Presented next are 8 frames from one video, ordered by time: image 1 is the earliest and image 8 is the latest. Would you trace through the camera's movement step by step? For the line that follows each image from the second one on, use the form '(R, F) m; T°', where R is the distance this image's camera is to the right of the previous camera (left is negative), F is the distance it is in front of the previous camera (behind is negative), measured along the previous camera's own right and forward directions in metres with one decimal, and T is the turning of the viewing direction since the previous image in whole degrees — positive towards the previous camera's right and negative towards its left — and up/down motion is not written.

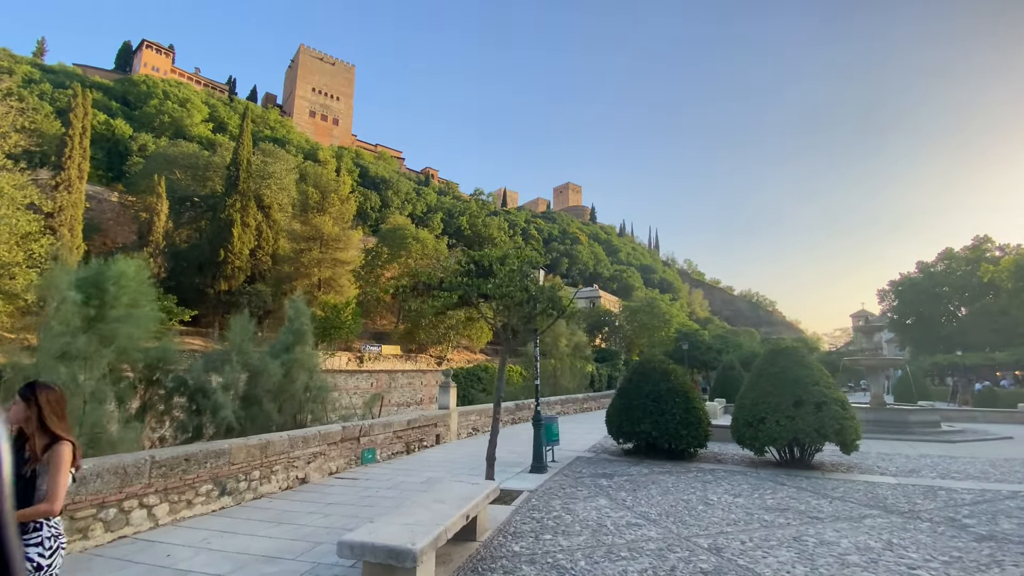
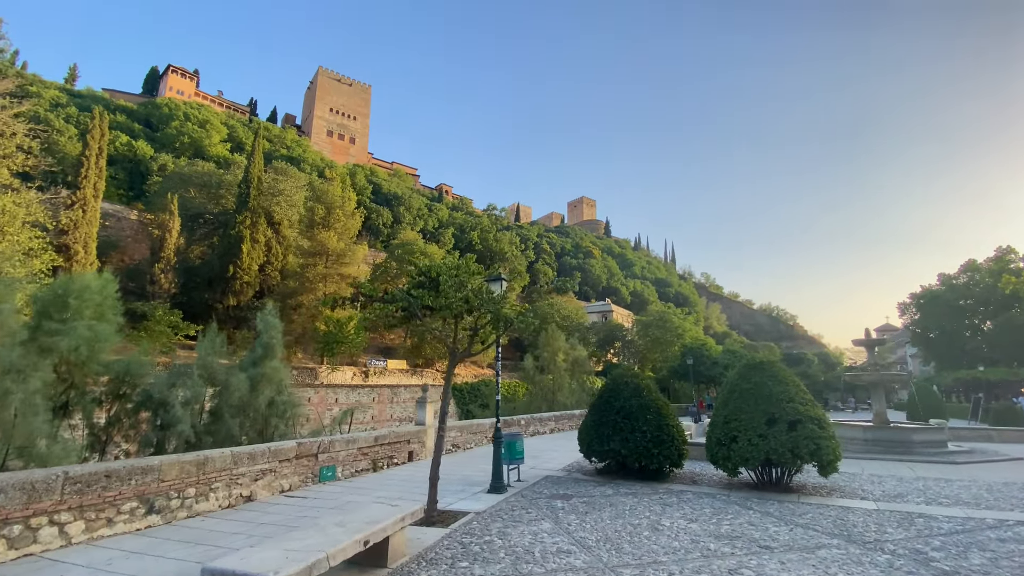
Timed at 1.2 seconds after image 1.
(+1.0, +0.3) m; -2°
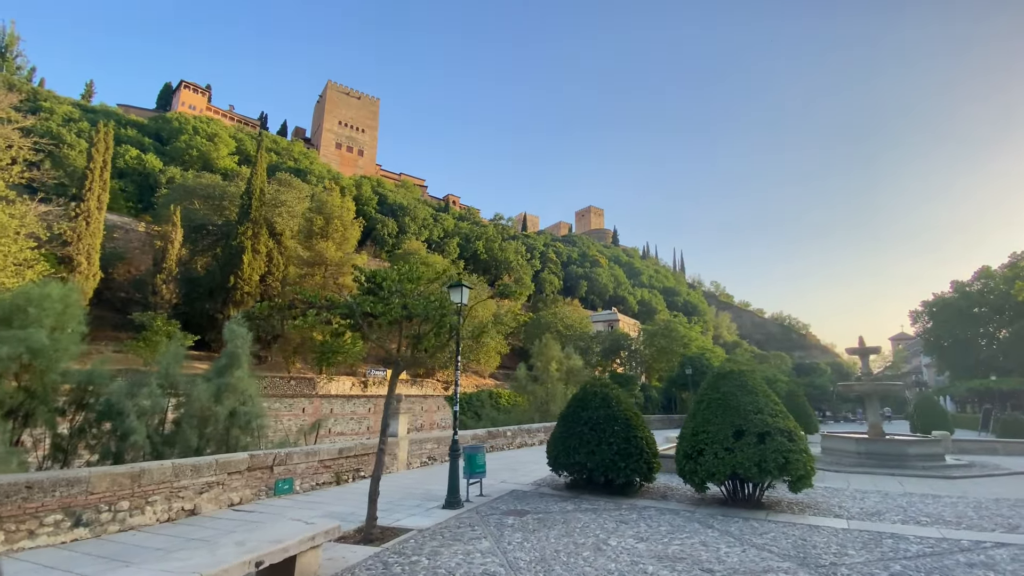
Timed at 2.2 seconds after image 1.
(+0.8, +0.3) m; -1°
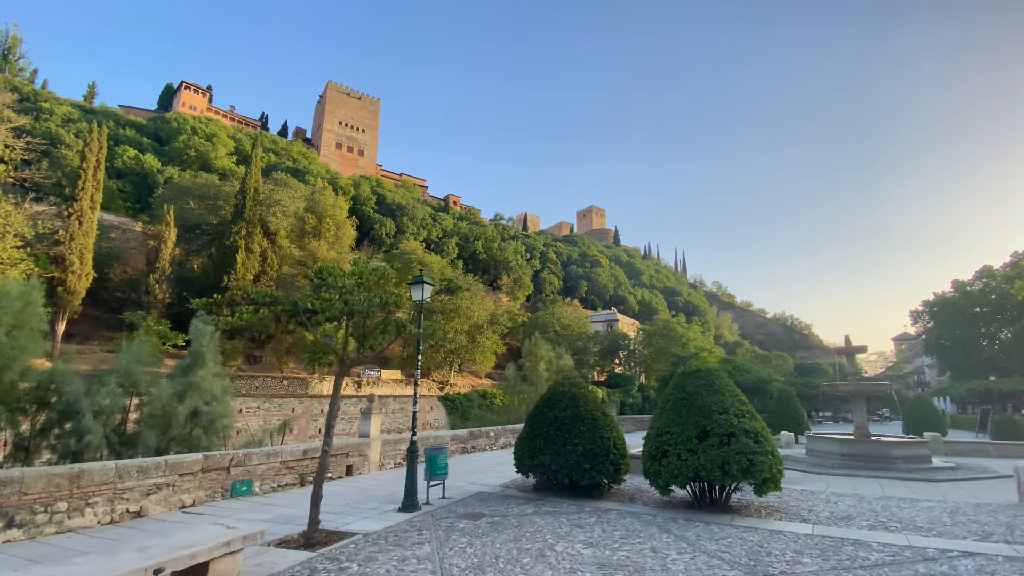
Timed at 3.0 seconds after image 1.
(+0.7, +0.2) m; 0°
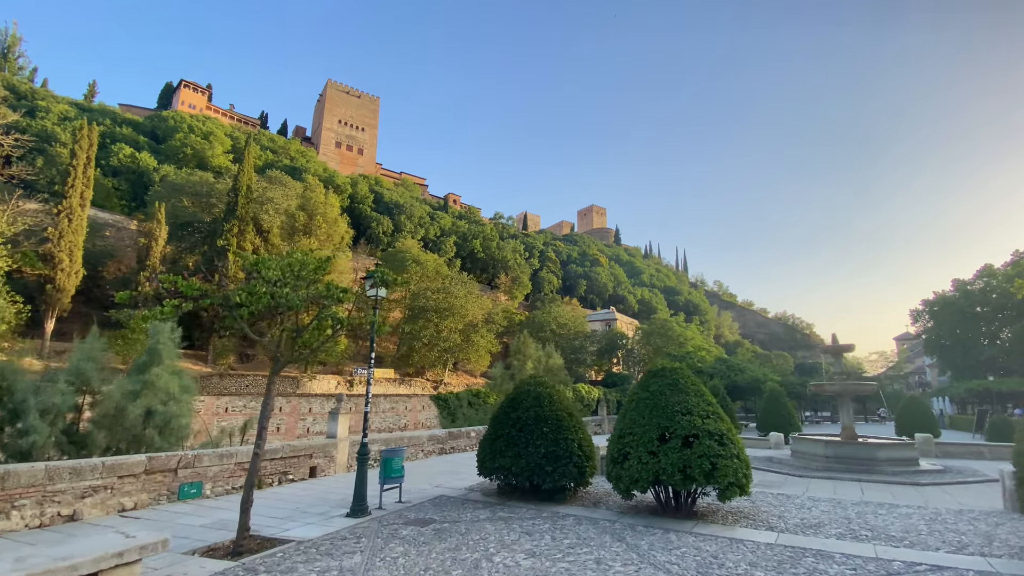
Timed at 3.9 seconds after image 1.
(+0.7, +0.4) m; 0°
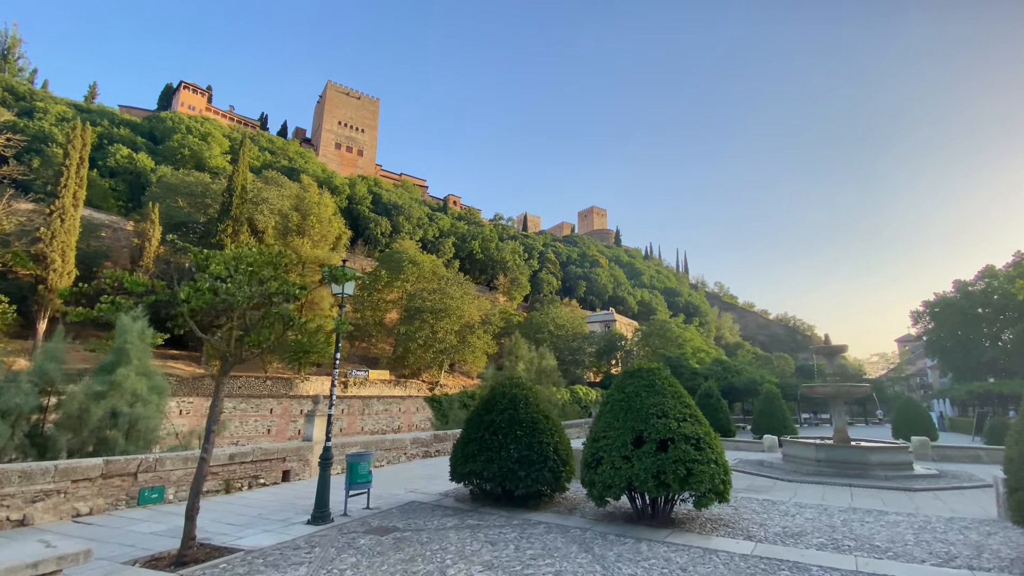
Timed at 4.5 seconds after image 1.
(+0.4, +0.3) m; 0°
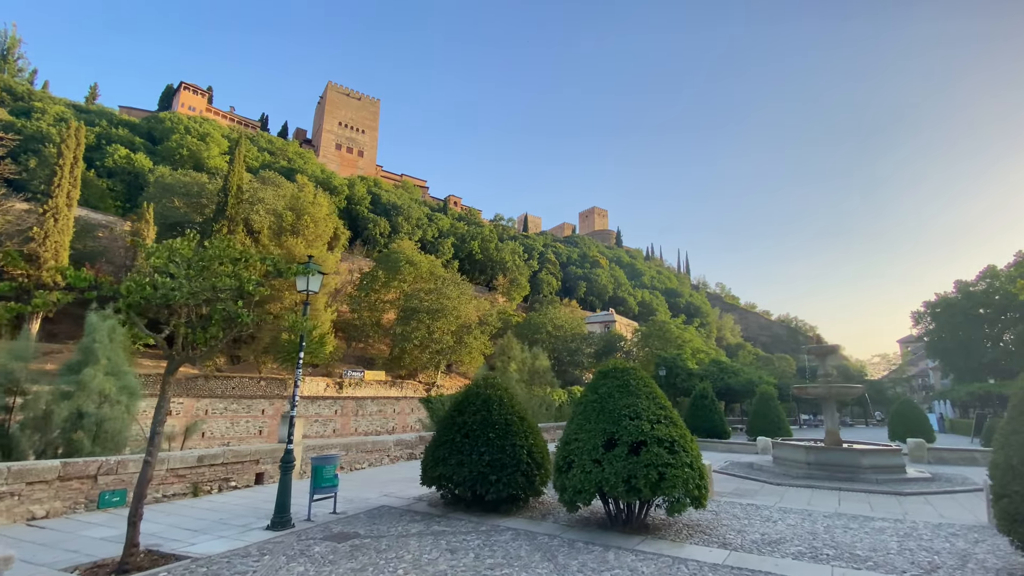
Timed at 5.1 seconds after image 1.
(+0.4, +0.3) m; 0°
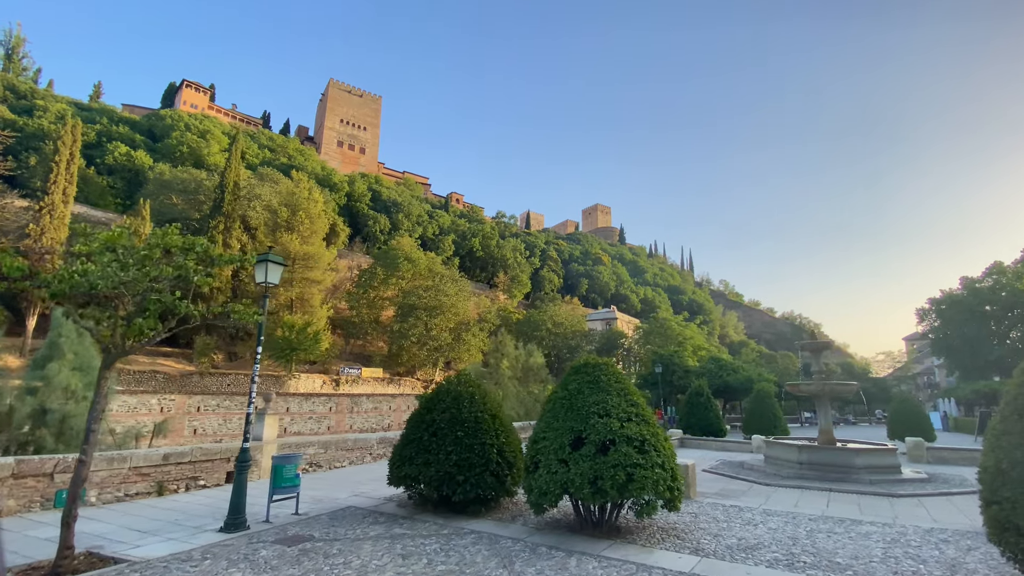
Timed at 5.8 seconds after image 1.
(+0.5, +0.3) m; -1°
